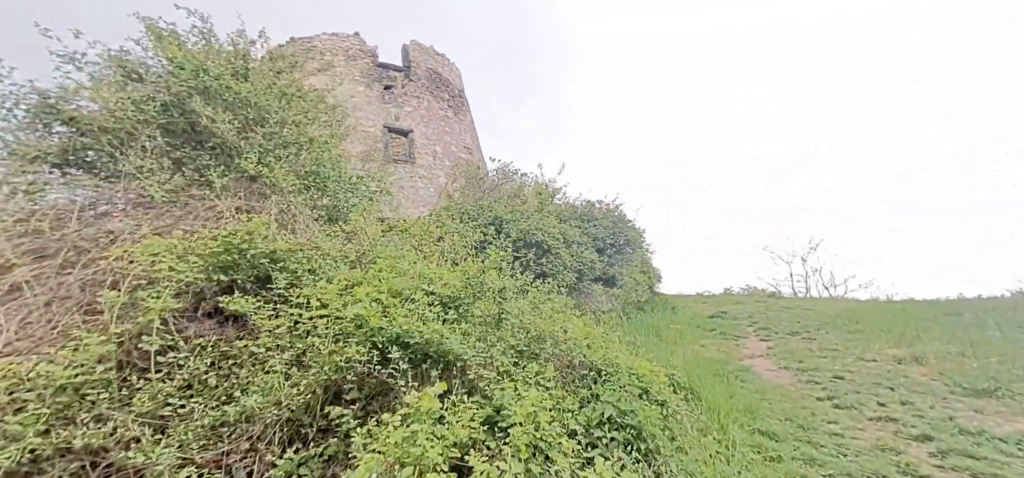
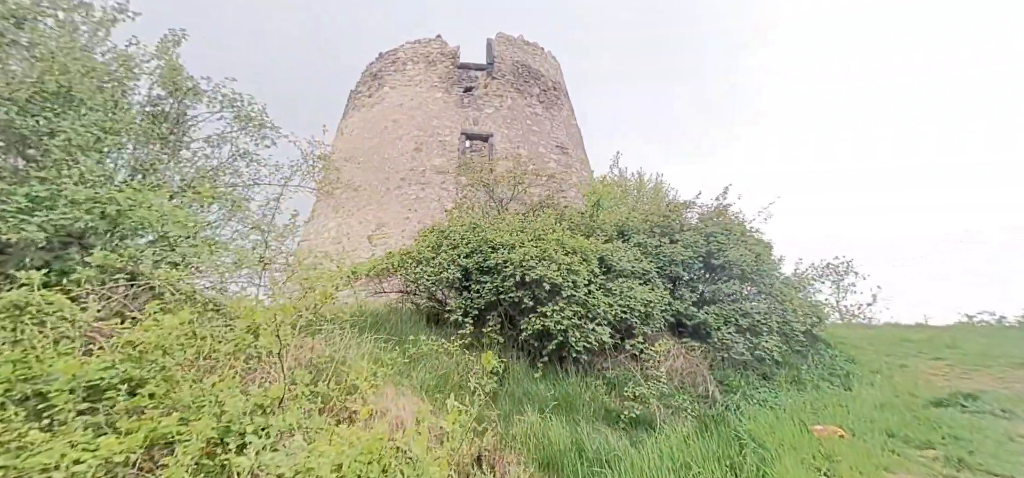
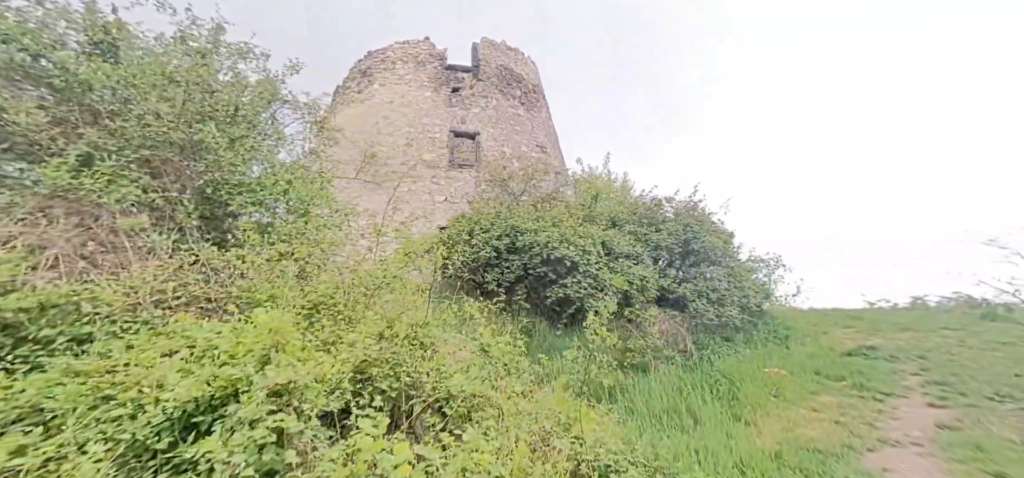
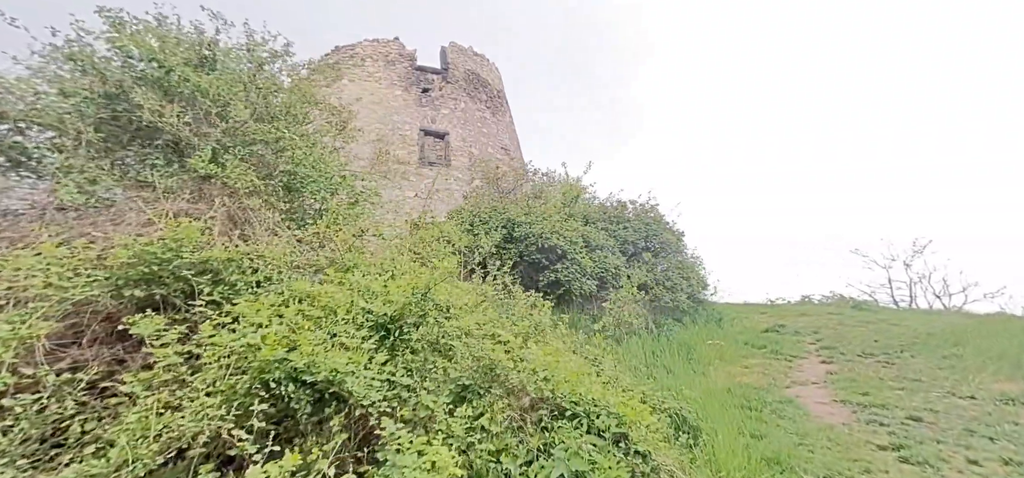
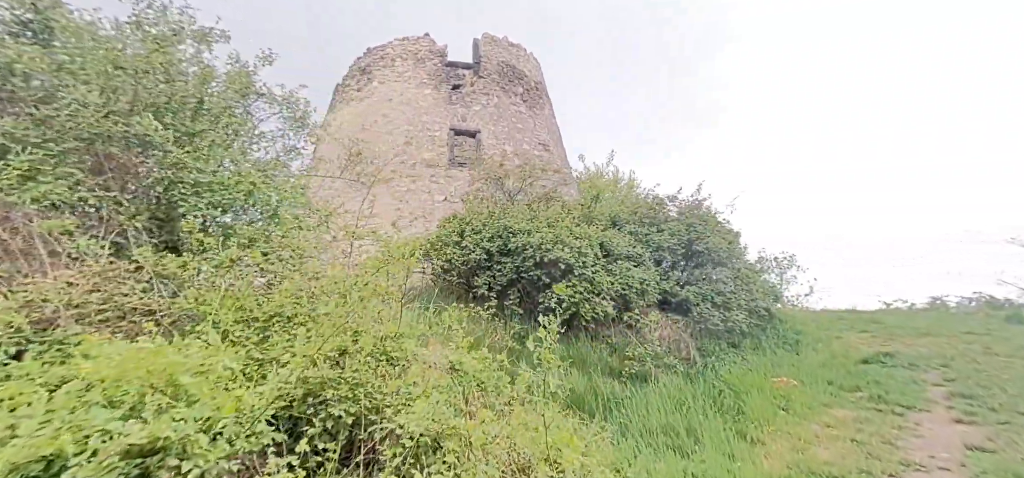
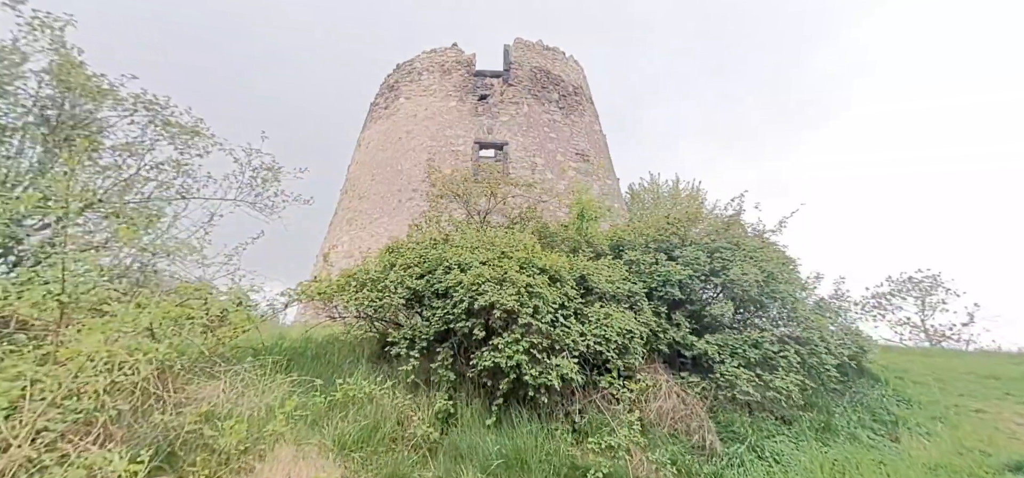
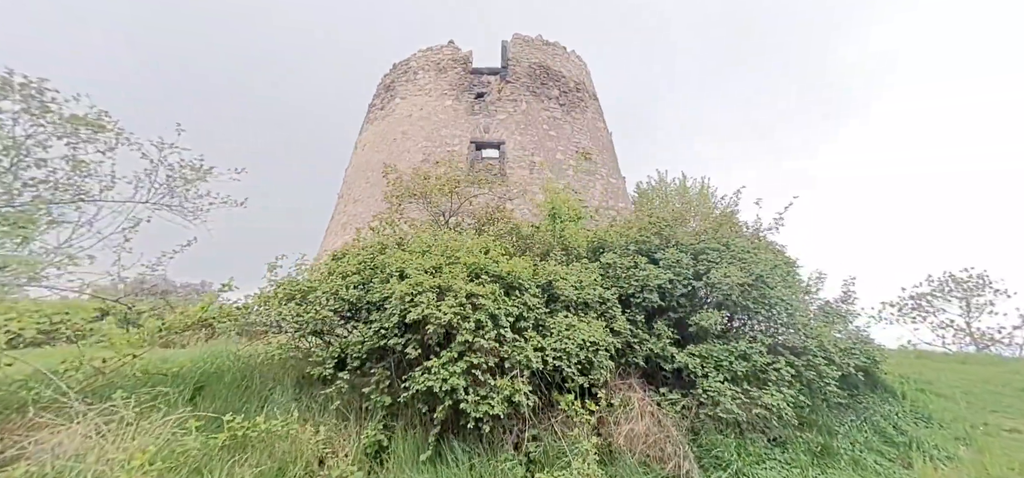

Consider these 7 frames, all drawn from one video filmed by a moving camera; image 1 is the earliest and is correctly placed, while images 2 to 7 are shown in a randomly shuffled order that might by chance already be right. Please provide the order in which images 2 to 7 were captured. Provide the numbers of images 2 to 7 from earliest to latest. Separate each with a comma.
4, 3, 5, 2, 6, 7
